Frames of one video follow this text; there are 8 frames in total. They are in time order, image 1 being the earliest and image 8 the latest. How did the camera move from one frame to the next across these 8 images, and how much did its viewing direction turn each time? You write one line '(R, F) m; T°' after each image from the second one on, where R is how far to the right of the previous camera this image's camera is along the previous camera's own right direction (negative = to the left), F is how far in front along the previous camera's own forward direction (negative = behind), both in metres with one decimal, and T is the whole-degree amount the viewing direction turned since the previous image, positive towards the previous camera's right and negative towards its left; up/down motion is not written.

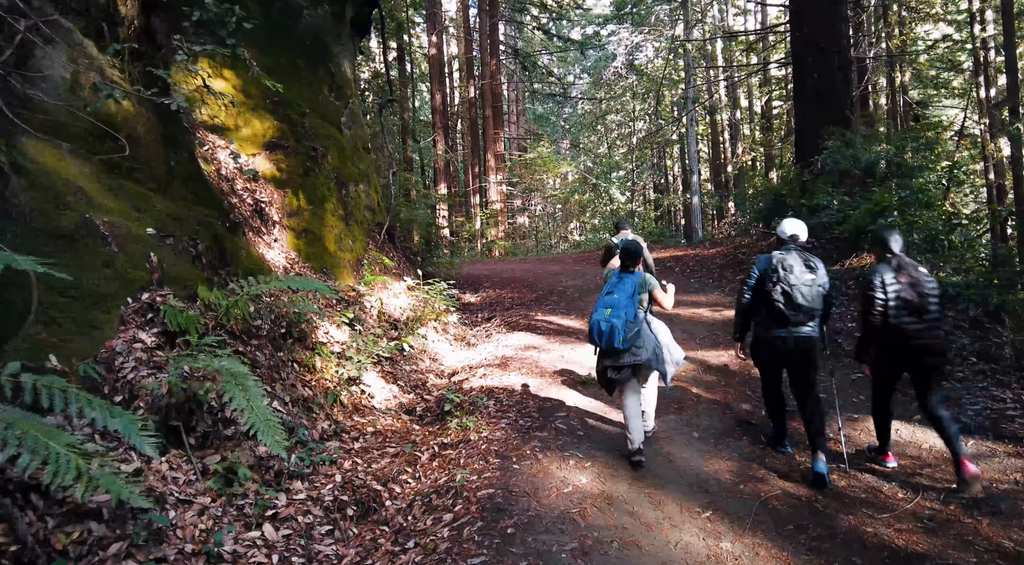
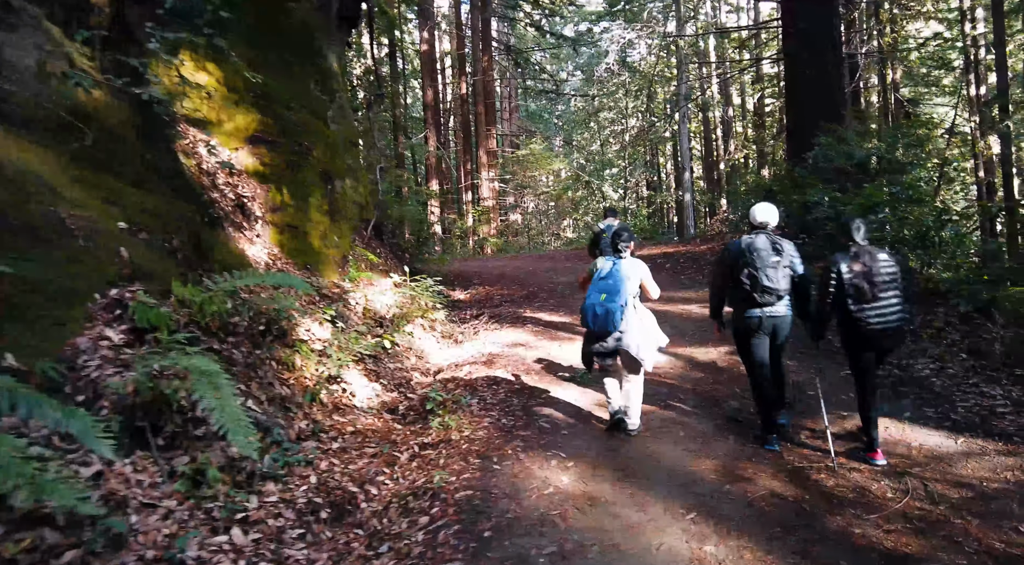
(+0.1, +0.1) m; +1°
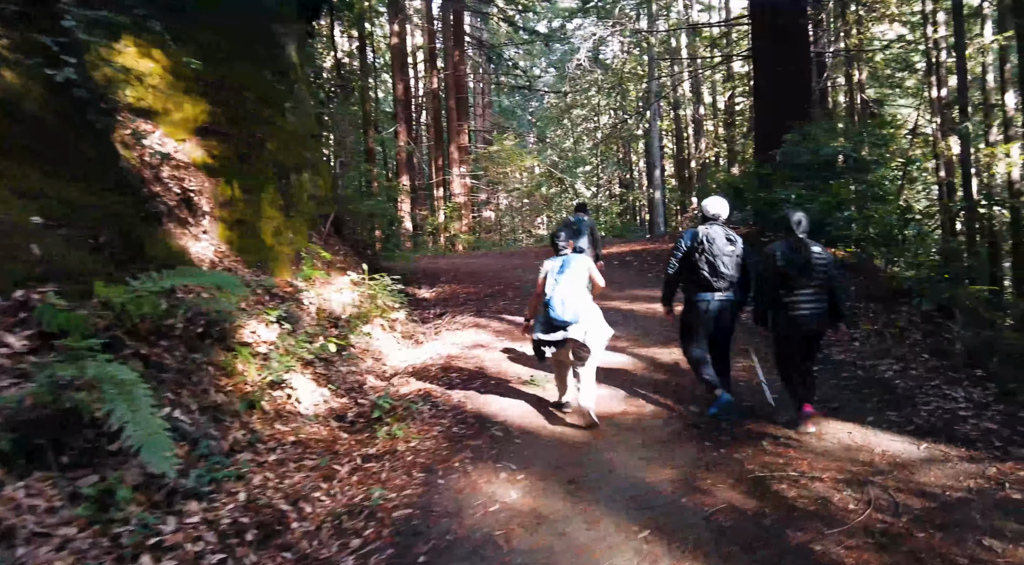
(+0.2, +0.3) m; +2°
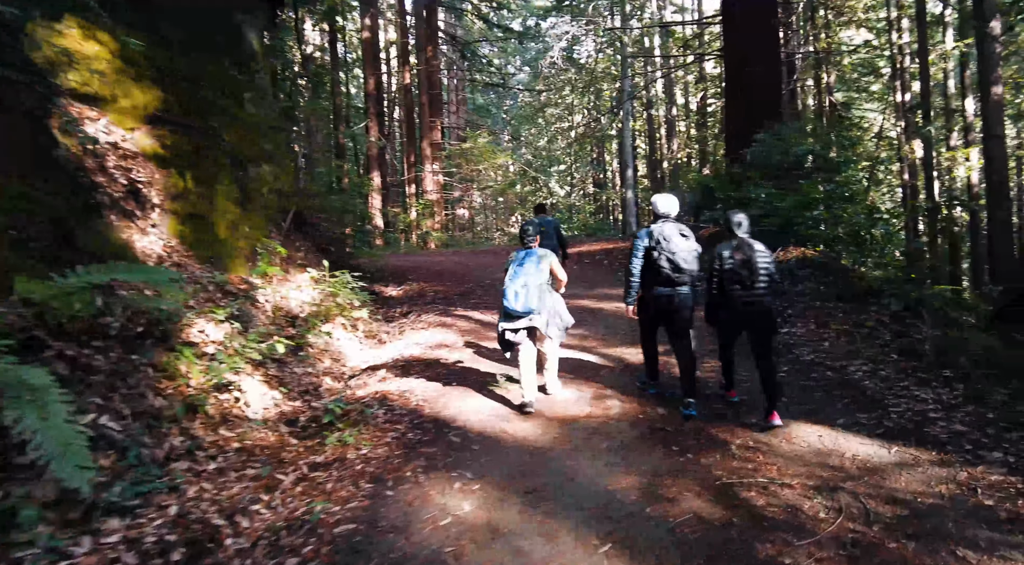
(+0.1, +0.3) m; +2°
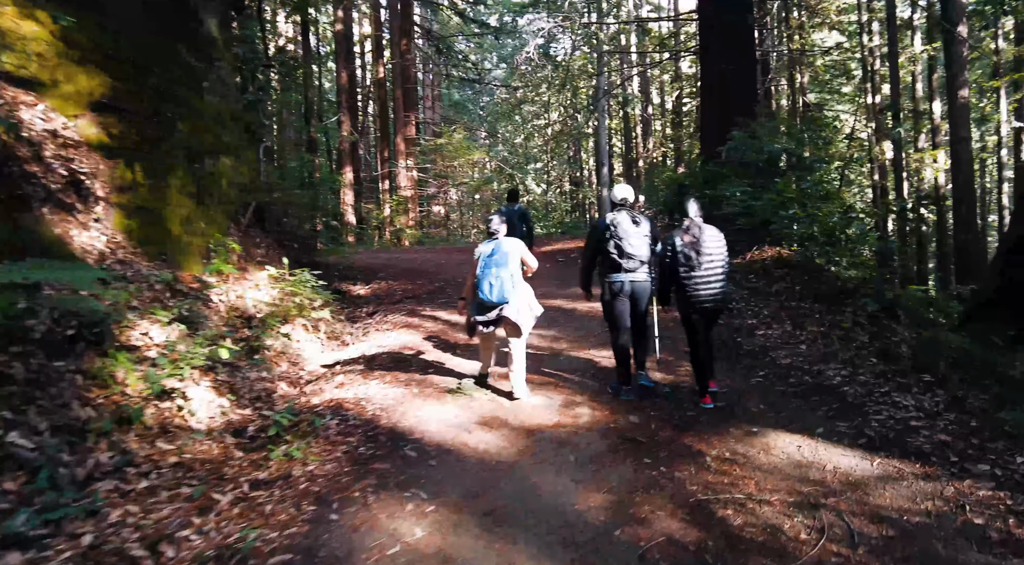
(+0.1, +0.4) m; +2°
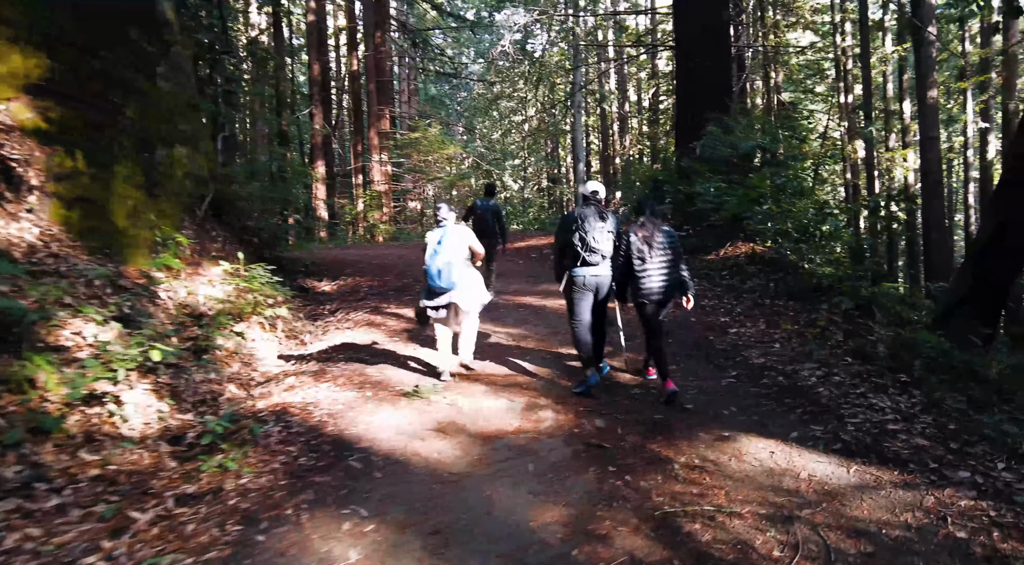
(+0.2, +0.4) m; +2°
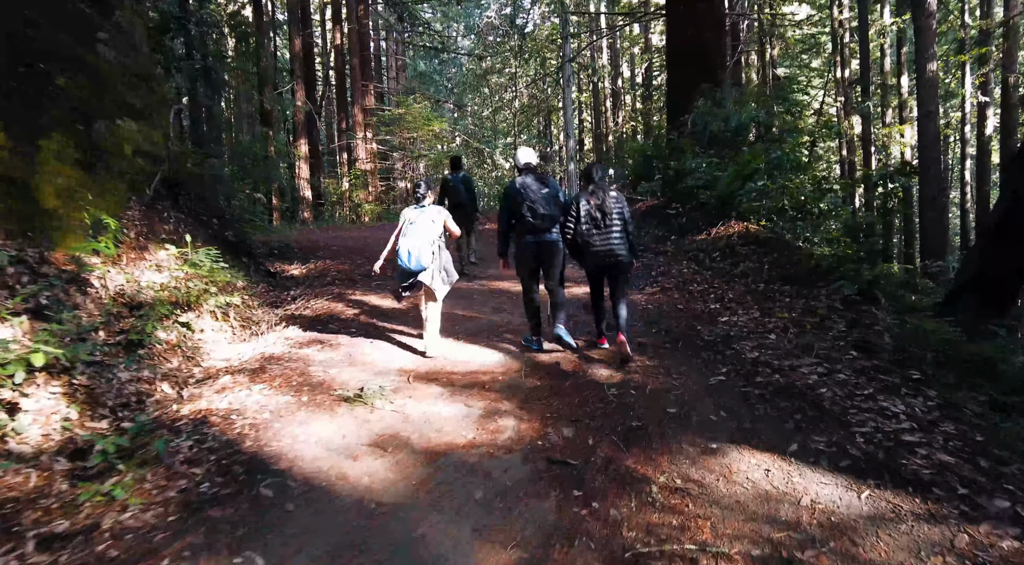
(+0.3, +0.8) m; 0°
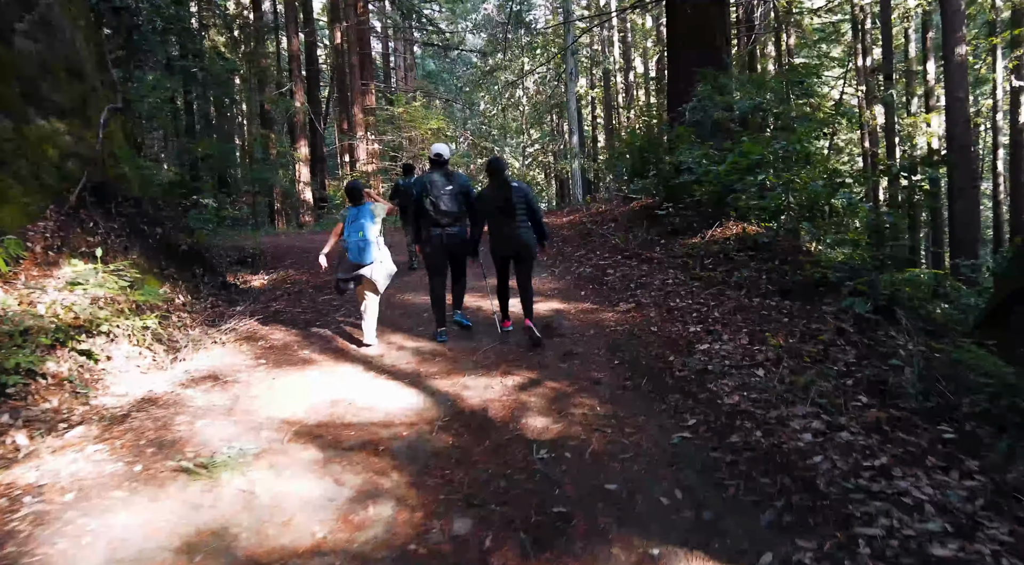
(+0.8, +1.3) m; -2°
